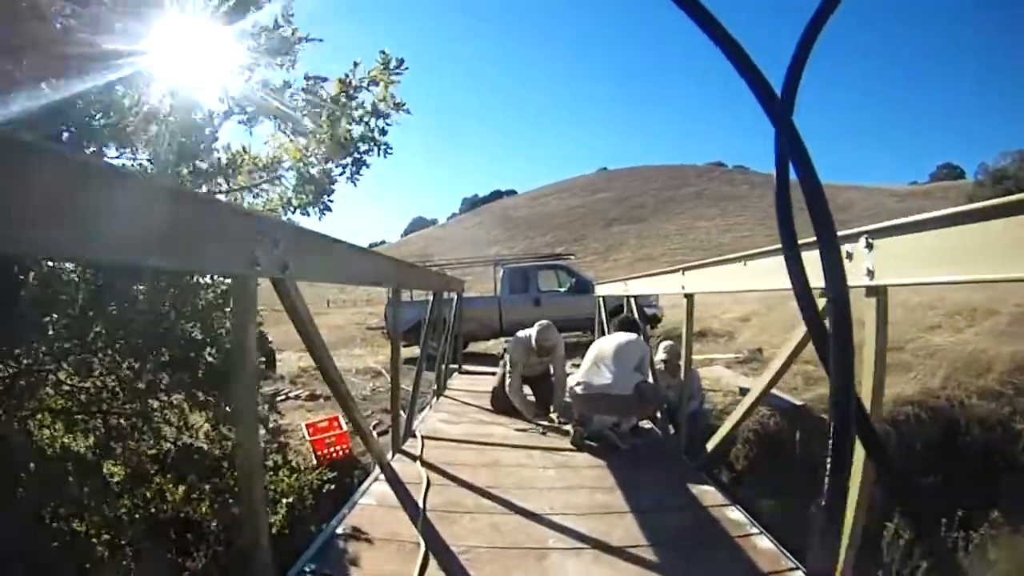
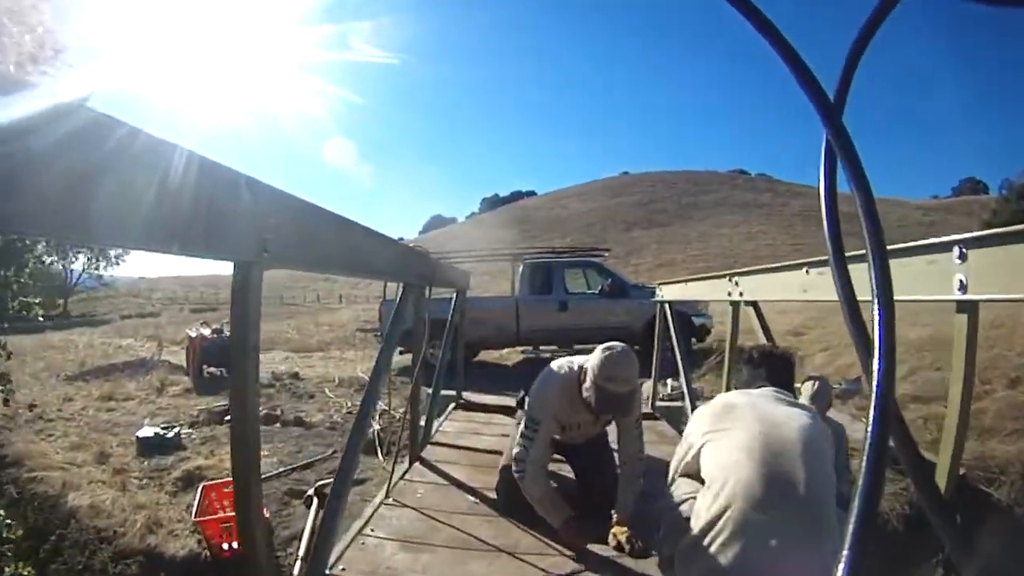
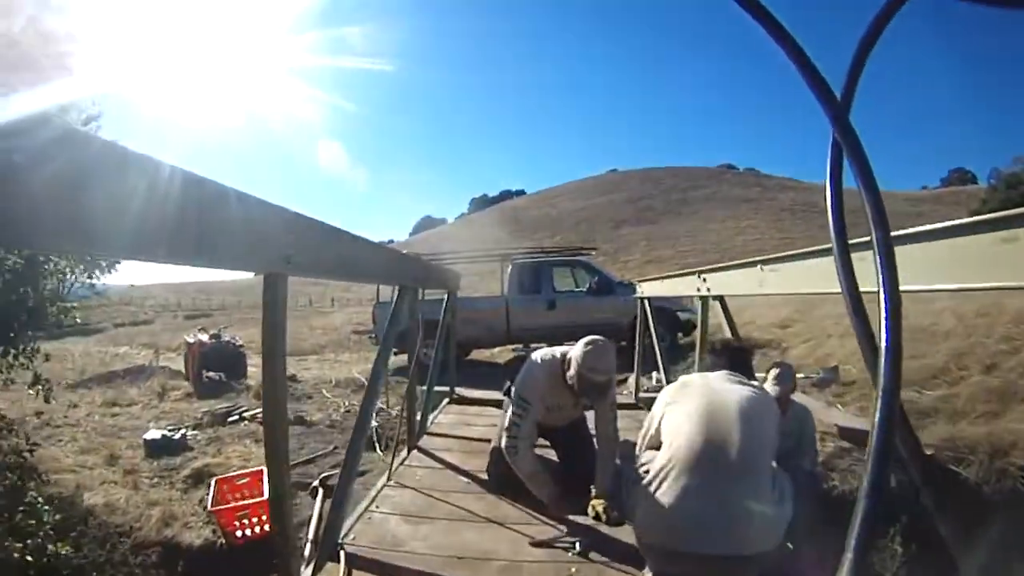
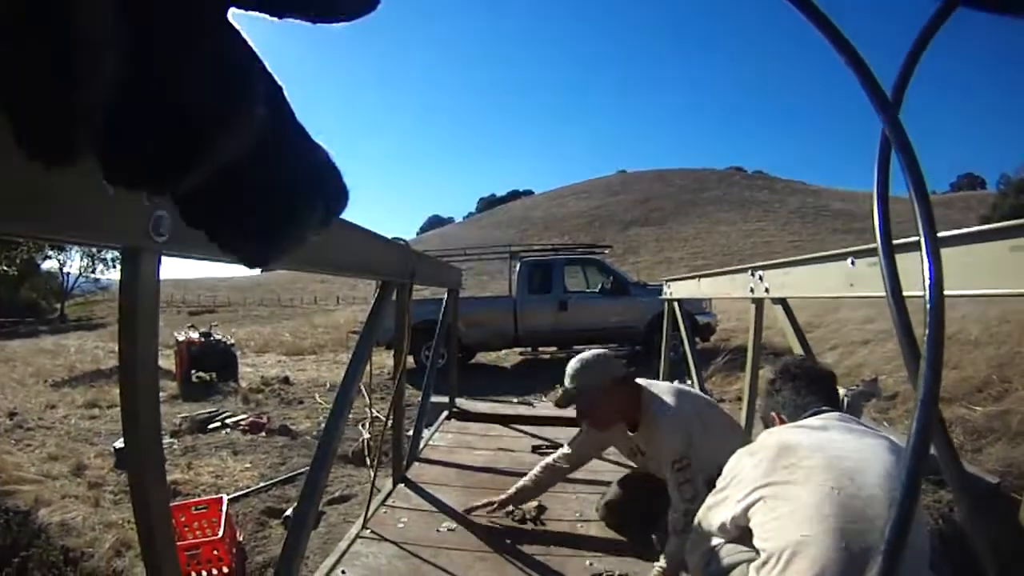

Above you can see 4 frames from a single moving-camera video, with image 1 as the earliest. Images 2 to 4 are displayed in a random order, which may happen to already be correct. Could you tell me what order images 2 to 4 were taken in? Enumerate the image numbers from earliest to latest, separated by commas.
3, 2, 4
